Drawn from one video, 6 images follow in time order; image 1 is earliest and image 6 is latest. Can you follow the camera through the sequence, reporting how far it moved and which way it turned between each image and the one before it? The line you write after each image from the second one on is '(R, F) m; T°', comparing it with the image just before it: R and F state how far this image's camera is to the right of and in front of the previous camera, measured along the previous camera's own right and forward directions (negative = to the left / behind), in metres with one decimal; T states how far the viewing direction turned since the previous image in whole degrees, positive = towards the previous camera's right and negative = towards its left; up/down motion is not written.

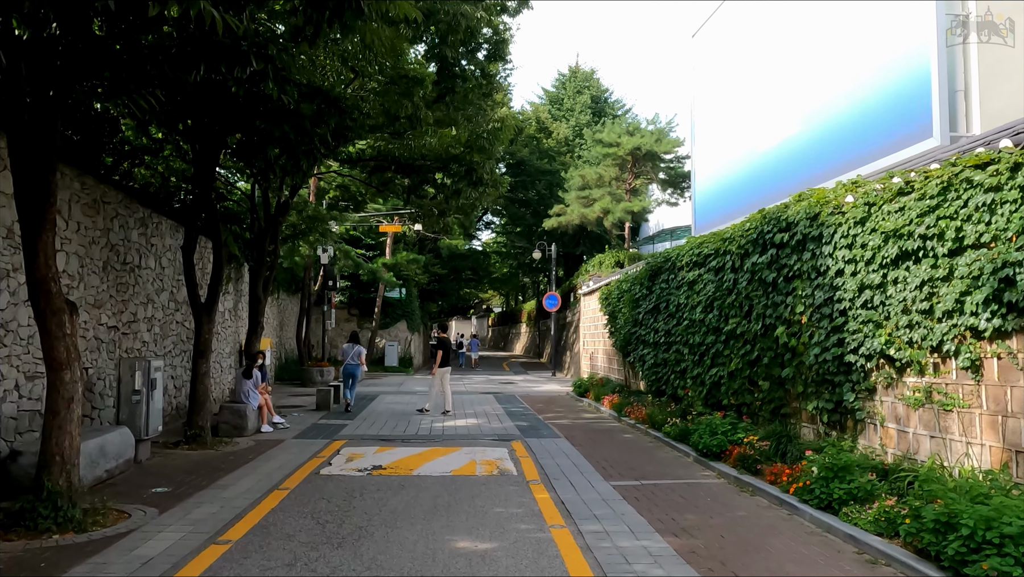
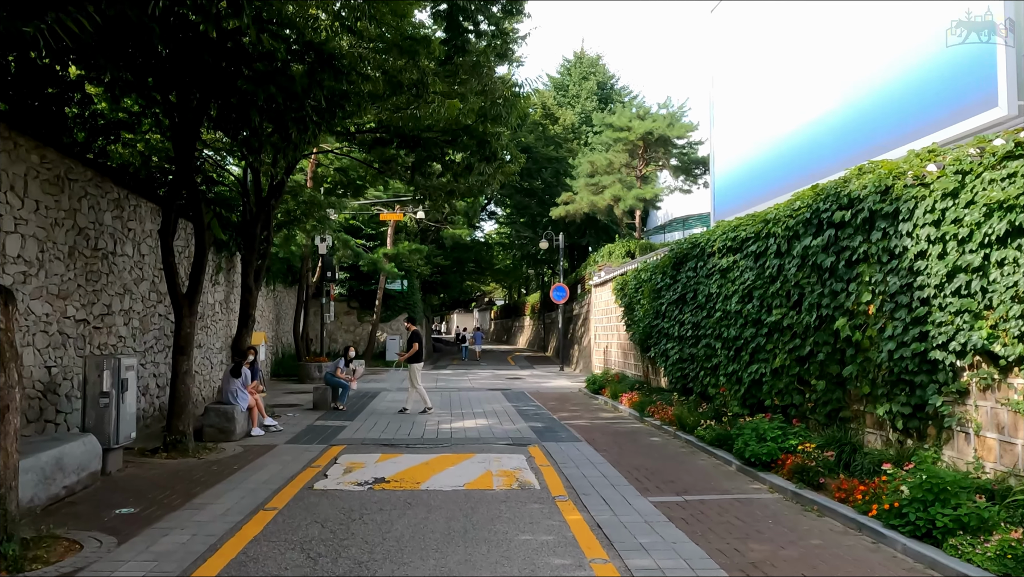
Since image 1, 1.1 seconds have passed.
(-0.2, +1.1) m; 0°
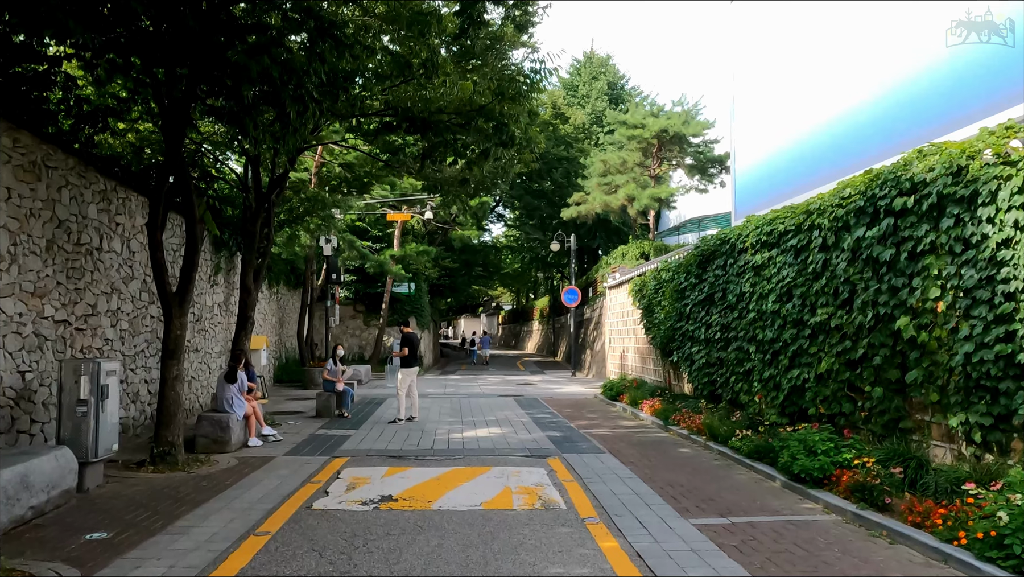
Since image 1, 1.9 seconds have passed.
(-0.1, +0.8) m; 0°
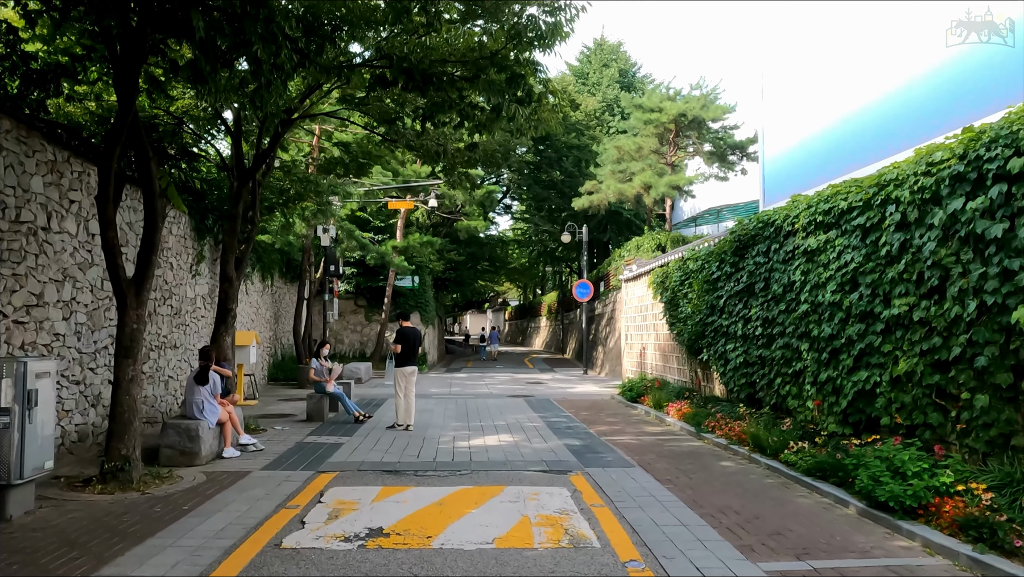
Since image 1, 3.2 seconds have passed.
(-0.1, +1.3) m; 0°
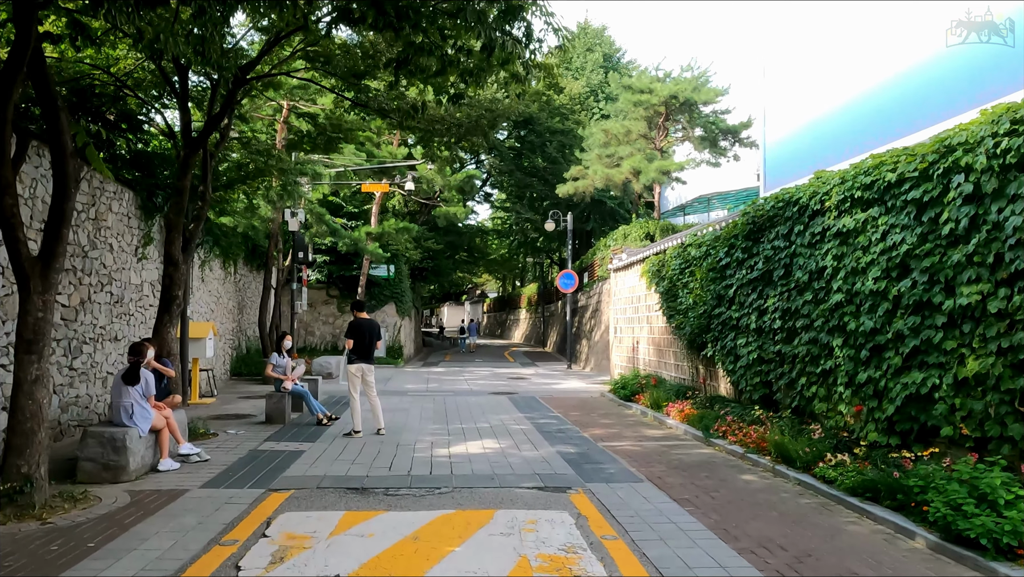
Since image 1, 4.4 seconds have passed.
(-0.1, +1.3) m; +2°
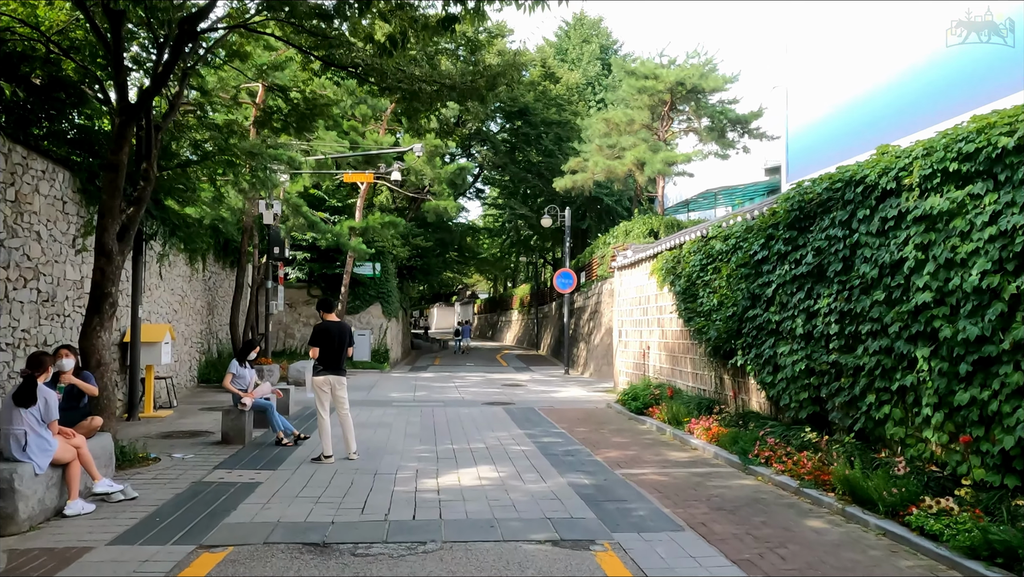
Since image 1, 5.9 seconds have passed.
(-0.1, +1.6) m; +1°
